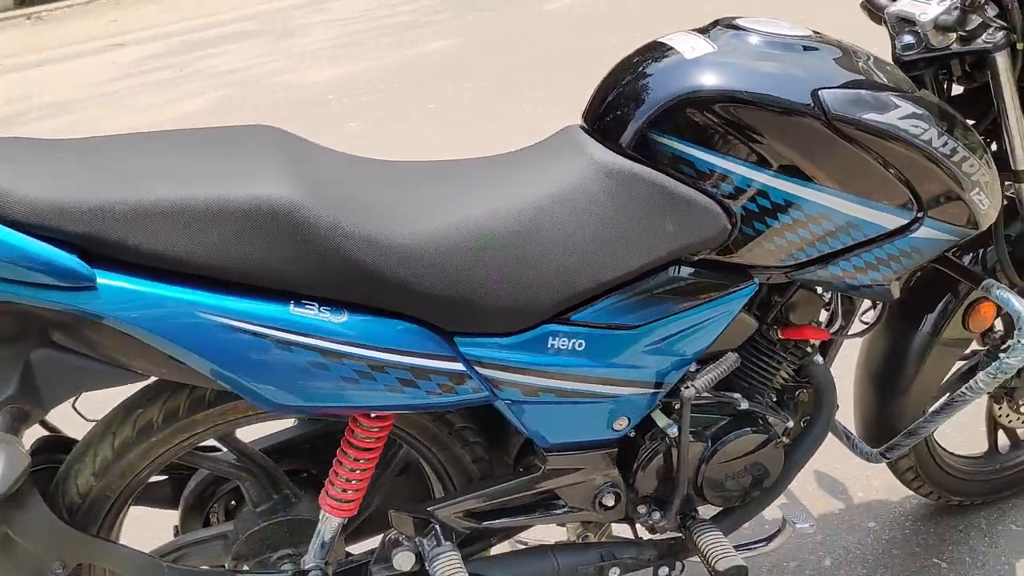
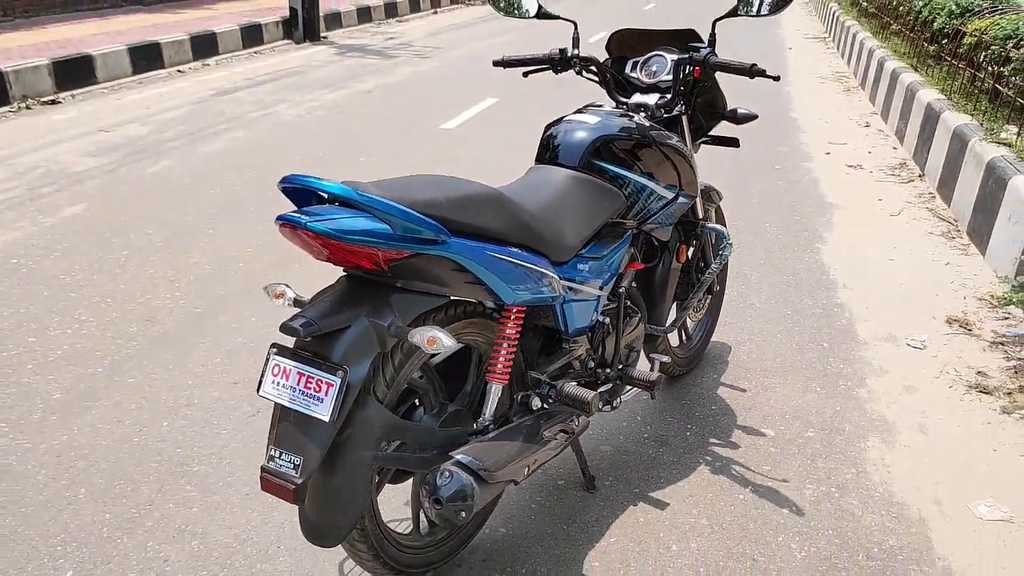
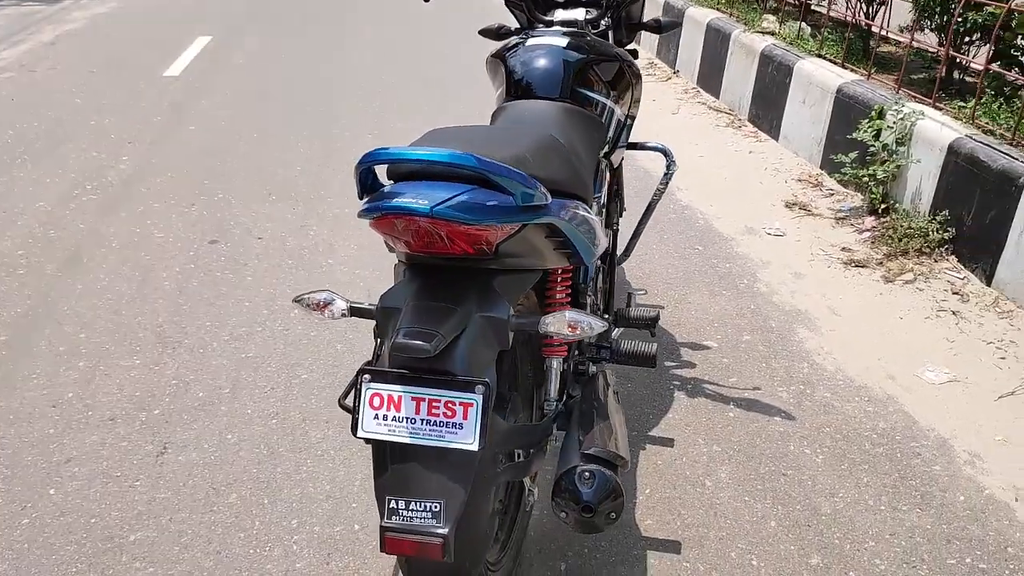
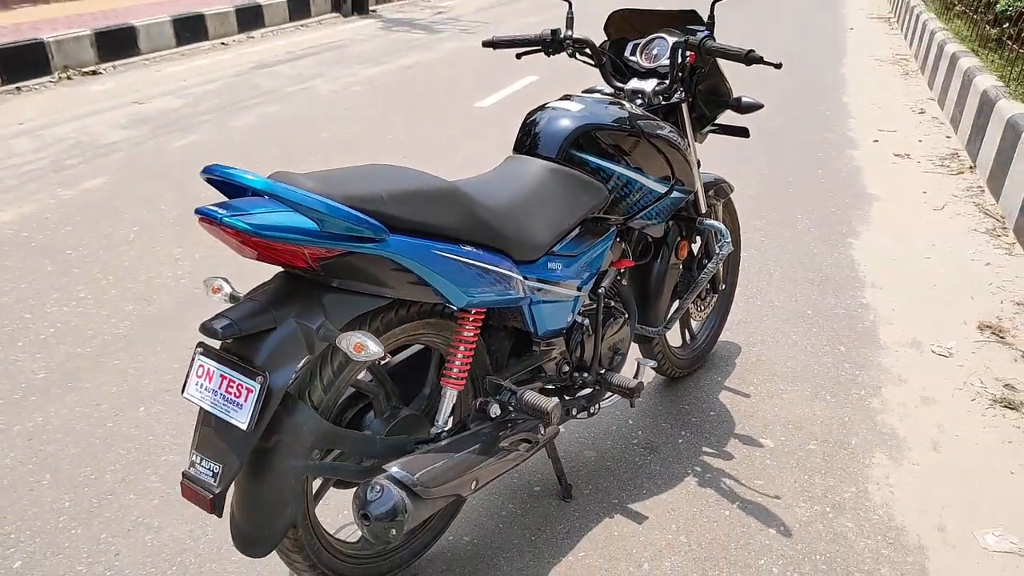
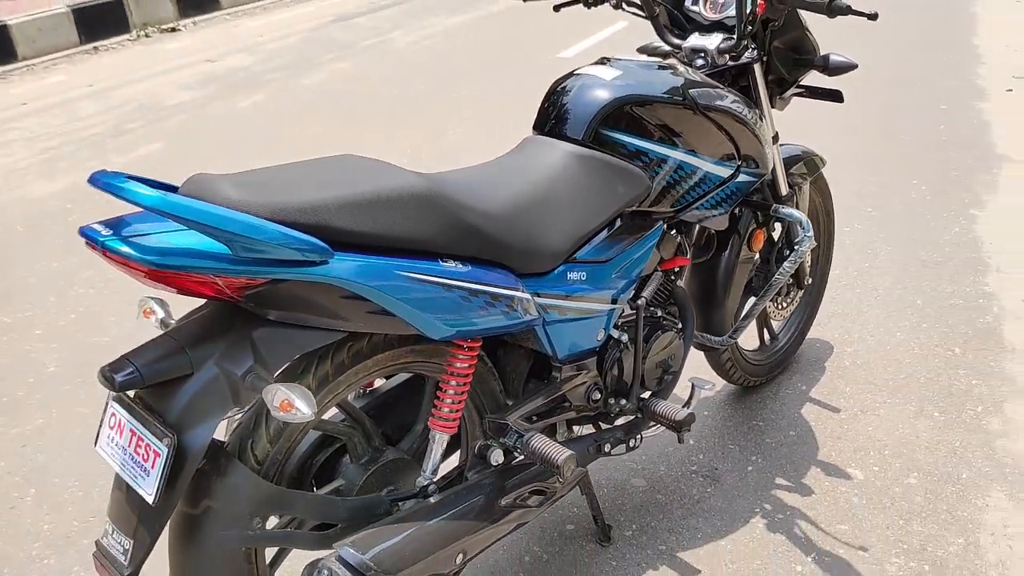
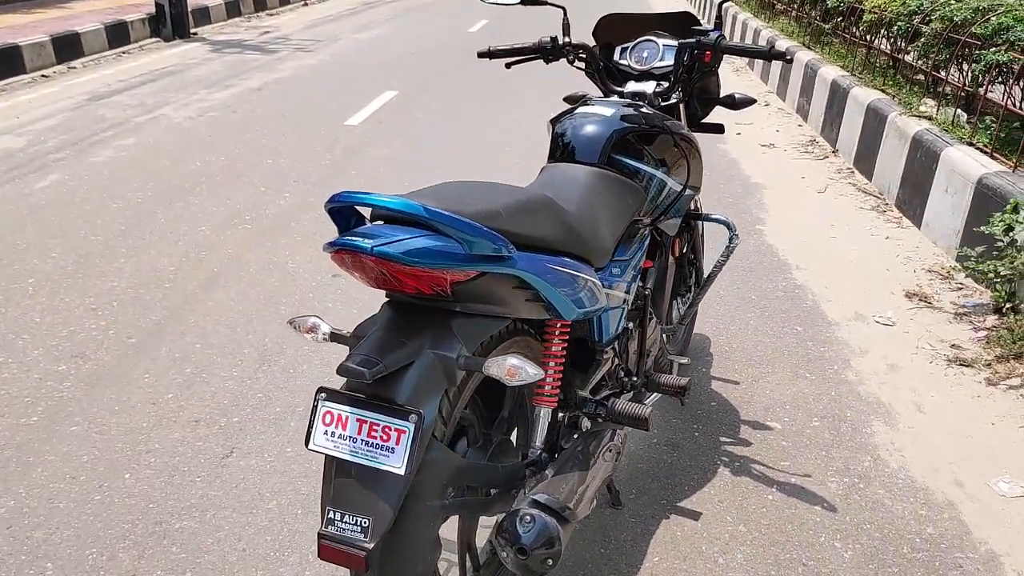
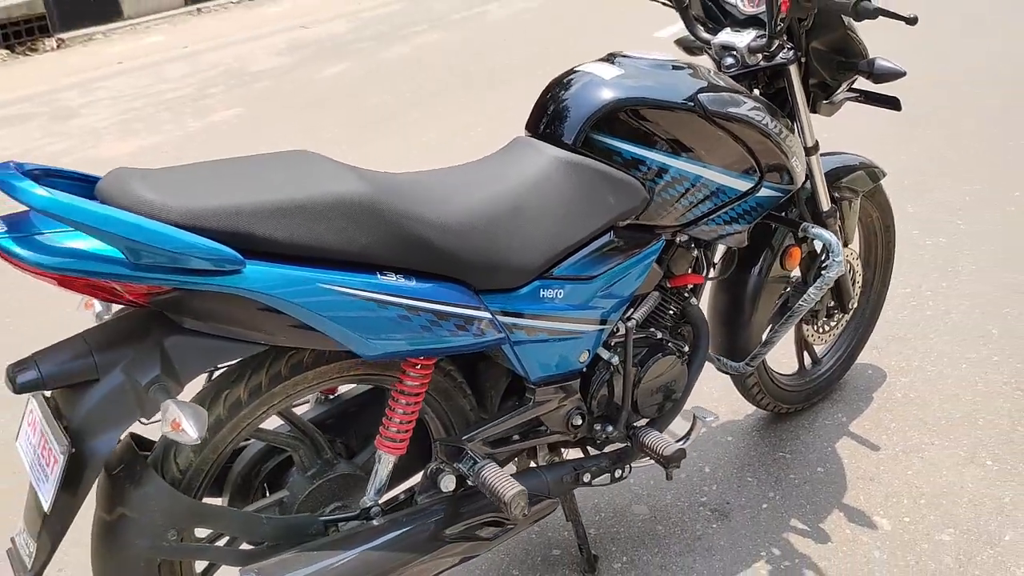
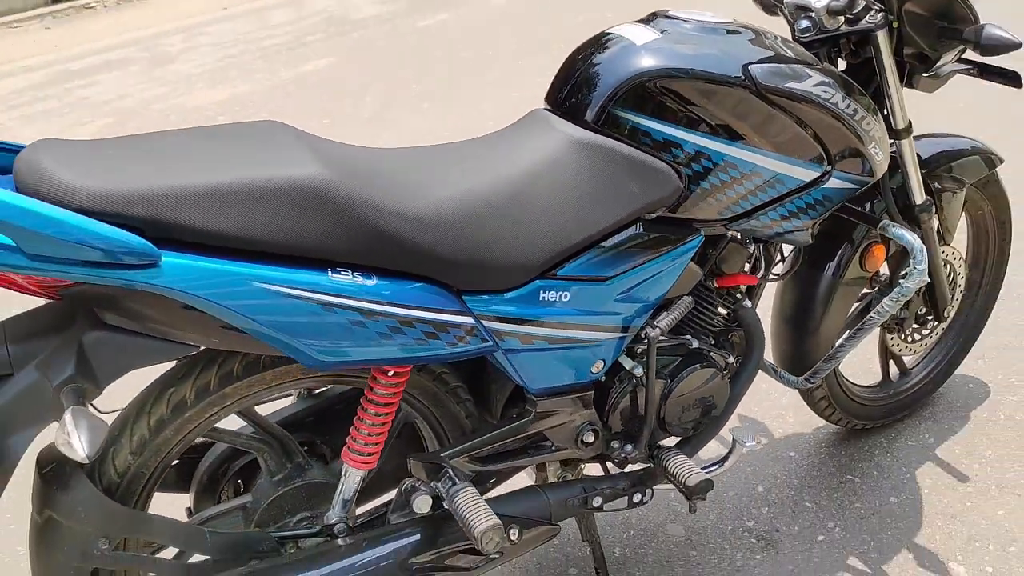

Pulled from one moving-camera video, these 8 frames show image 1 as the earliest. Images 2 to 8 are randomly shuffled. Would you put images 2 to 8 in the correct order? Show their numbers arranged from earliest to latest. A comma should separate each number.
8, 7, 5, 4, 2, 6, 3
